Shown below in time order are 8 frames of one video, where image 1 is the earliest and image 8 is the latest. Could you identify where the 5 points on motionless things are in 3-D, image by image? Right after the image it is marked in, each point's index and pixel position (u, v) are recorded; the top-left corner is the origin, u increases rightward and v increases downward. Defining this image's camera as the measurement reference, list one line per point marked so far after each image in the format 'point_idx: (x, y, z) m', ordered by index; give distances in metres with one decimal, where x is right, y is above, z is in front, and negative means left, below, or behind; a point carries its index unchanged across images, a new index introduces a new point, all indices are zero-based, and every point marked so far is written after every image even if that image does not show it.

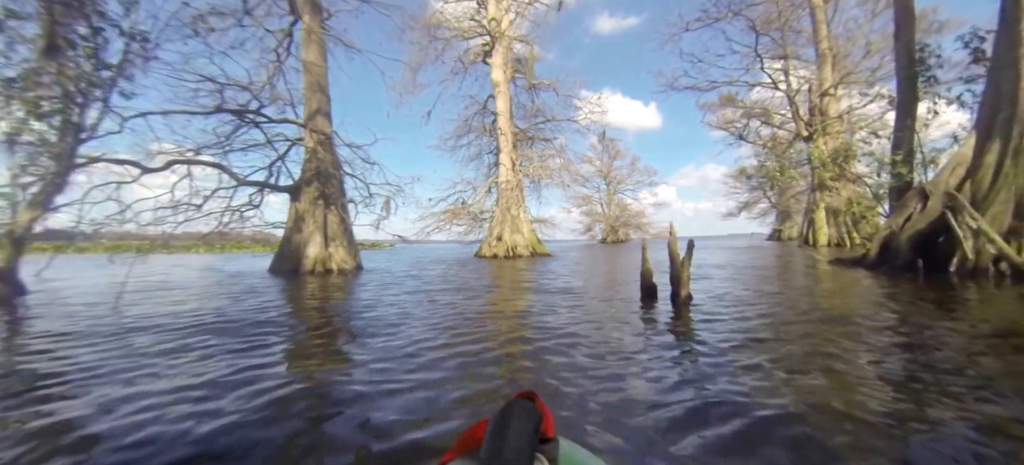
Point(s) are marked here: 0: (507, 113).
0: (-0.2, +5.4, +16.9) m
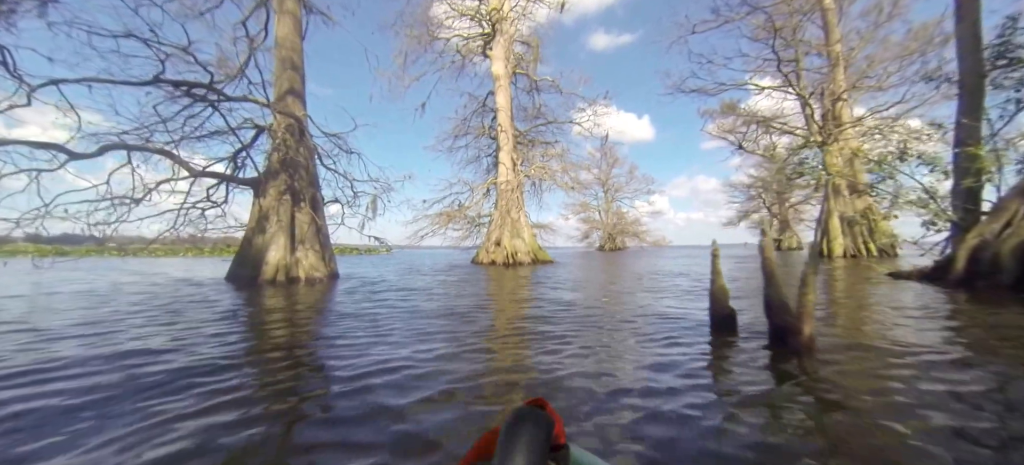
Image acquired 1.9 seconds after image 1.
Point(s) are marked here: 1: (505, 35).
0: (-0.2, +5.1, +16.1) m
1: (-0.3, +8.0, +15.9) m
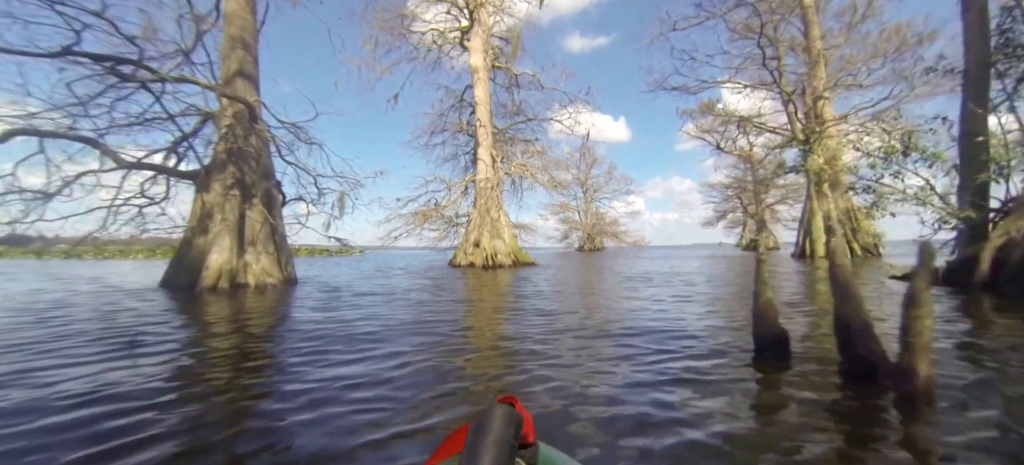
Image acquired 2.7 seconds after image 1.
0: (-1.0, +5.1, +15.5) m
1: (-1.1, +7.9, +15.4) m
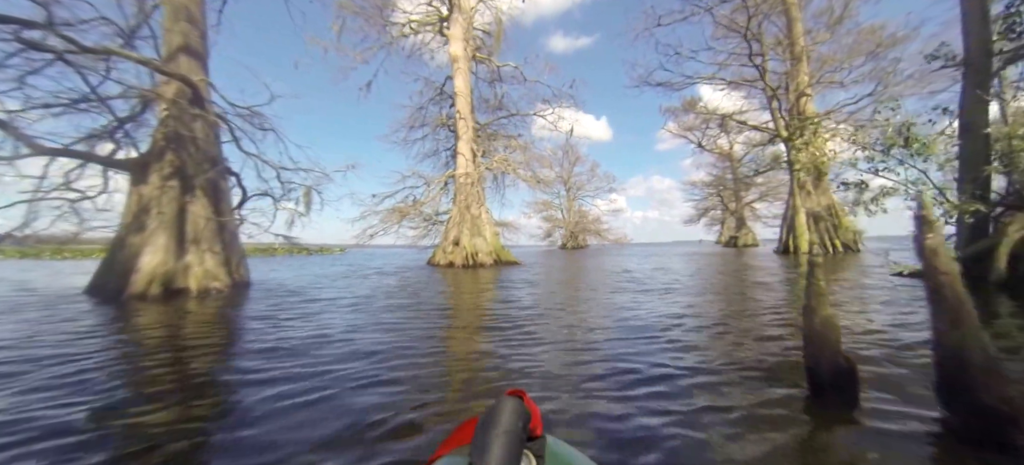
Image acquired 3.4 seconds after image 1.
0: (-1.7, +5.2, +15.0) m
1: (-1.8, +8.0, +14.8) m
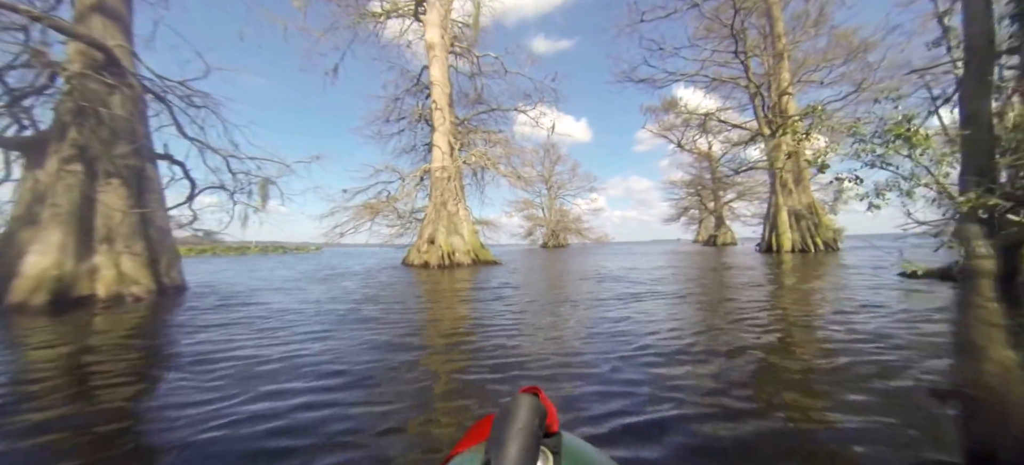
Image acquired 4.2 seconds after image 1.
0: (-2.4, +5.3, +14.4) m
1: (-2.5, +8.1, +14.2) m
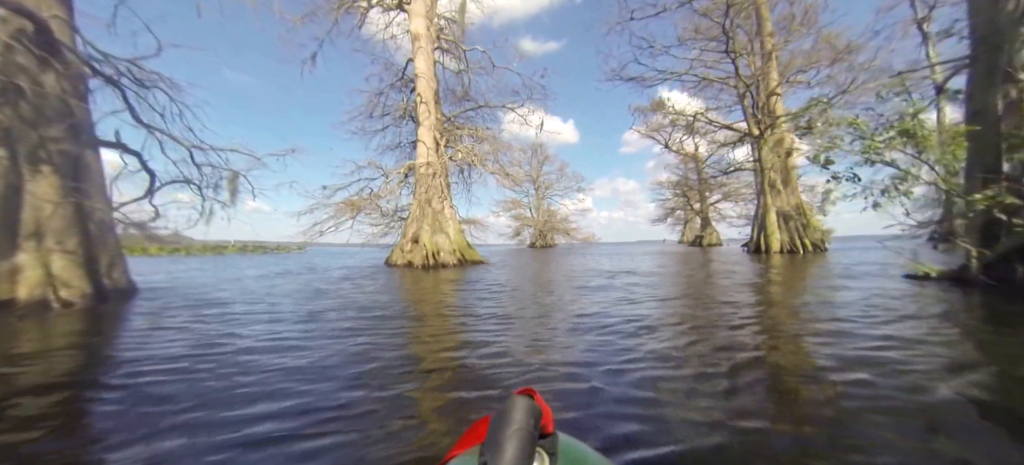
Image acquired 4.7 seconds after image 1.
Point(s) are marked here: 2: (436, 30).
0: (-2.9, +5.3, +14.1) m
1: (-2.9, +8.1, +13.9) m
2: (-2.7, +7.2, +14.4) m
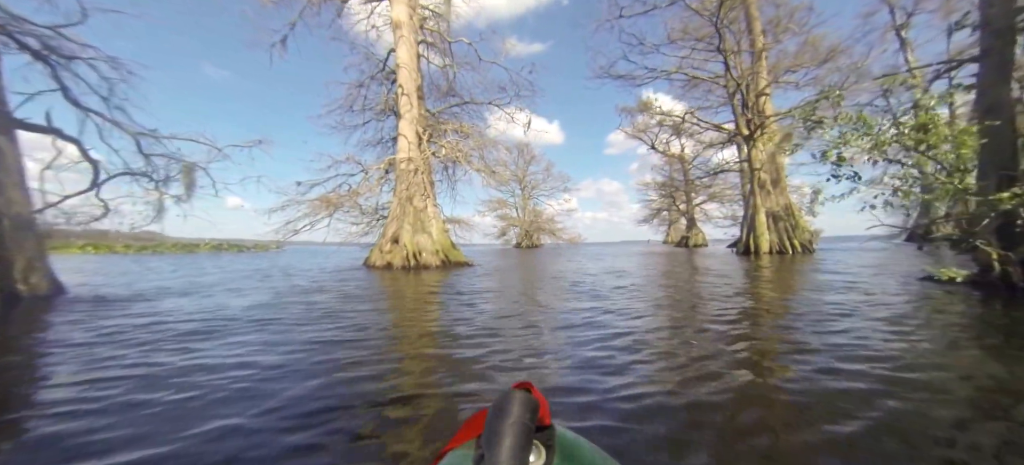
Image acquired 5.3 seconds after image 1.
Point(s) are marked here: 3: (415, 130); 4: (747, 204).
0: (-3.3, +5.3, +13.6) m
1: (-3.3, +8.1, +13.4) m
2: (-3.1, +7.2, +13.9) m
3: (-3.2, +3.3, +13.4) m
4: (+7.9, +0.9, +13.5) m
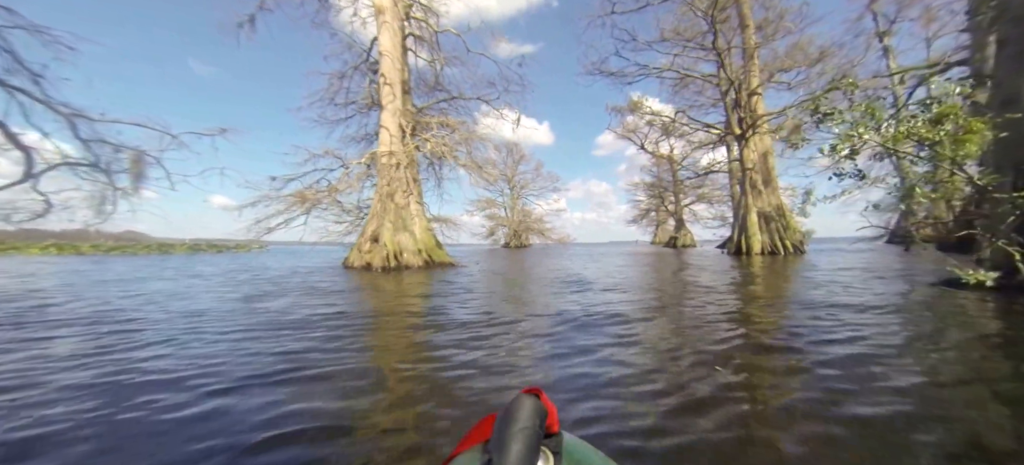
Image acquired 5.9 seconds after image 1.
0: (-3.7, +5.3, +13.1) m
1: (-3.7, +8.2, +12.9) m
2: (-3.5, +7.2, +13.5) m
3: (-3.5, +3.4, +13.0) m
4: (+7.5, +0.9, +13.4) m
